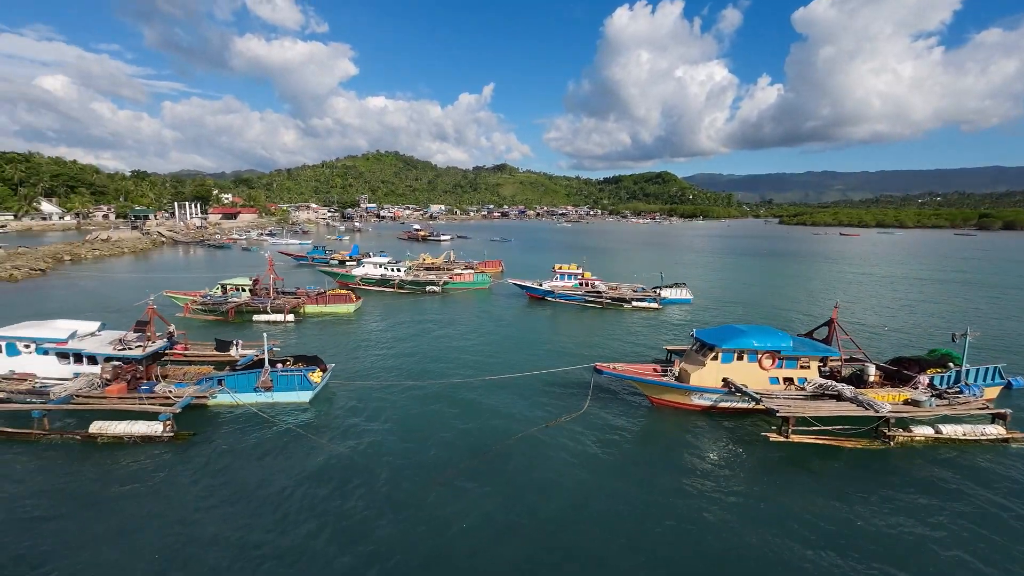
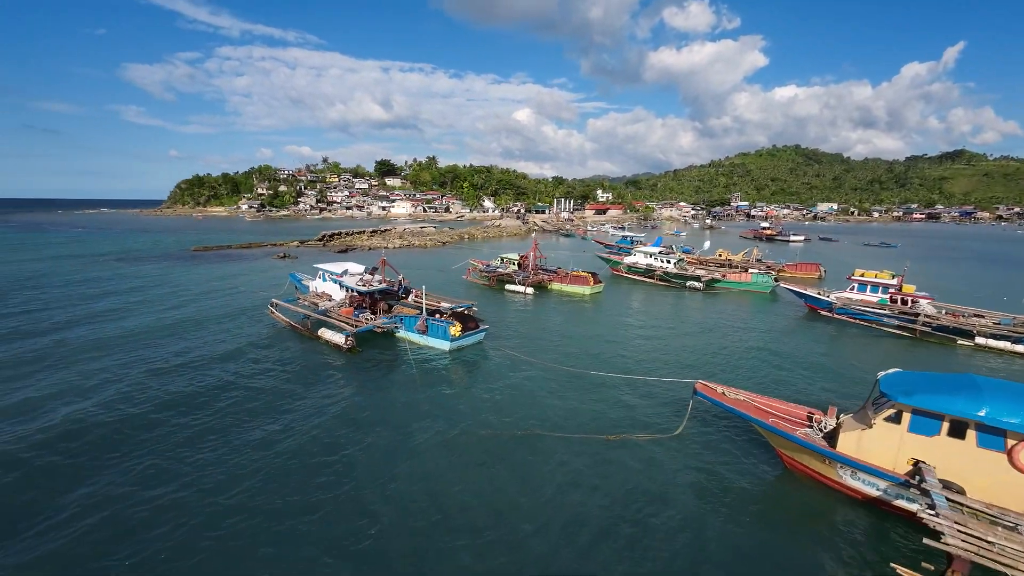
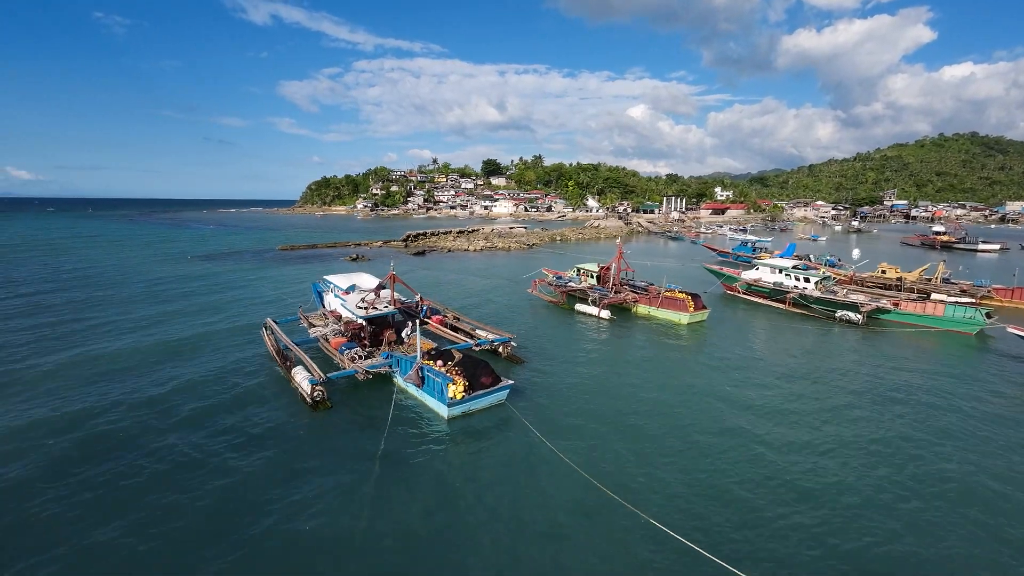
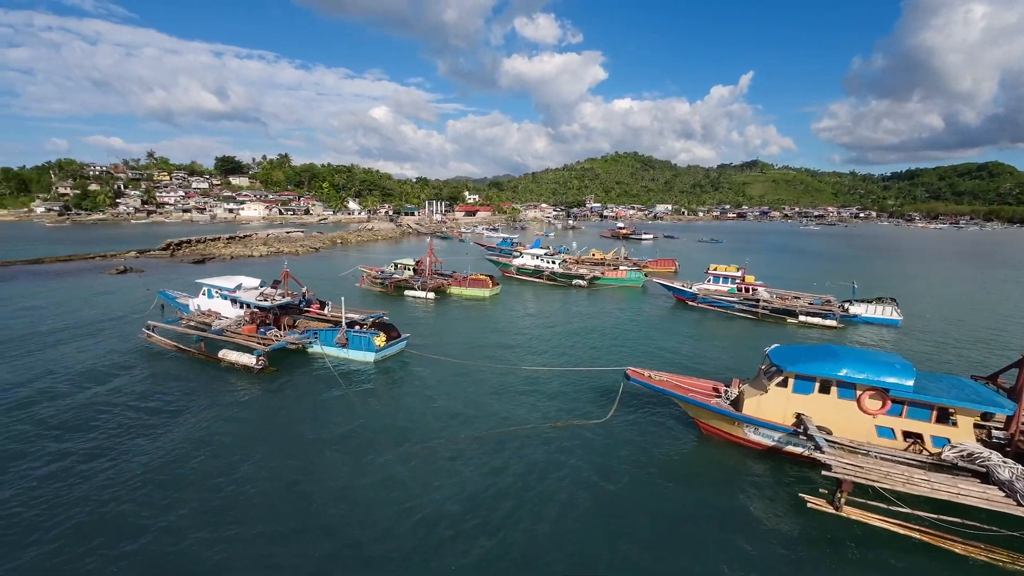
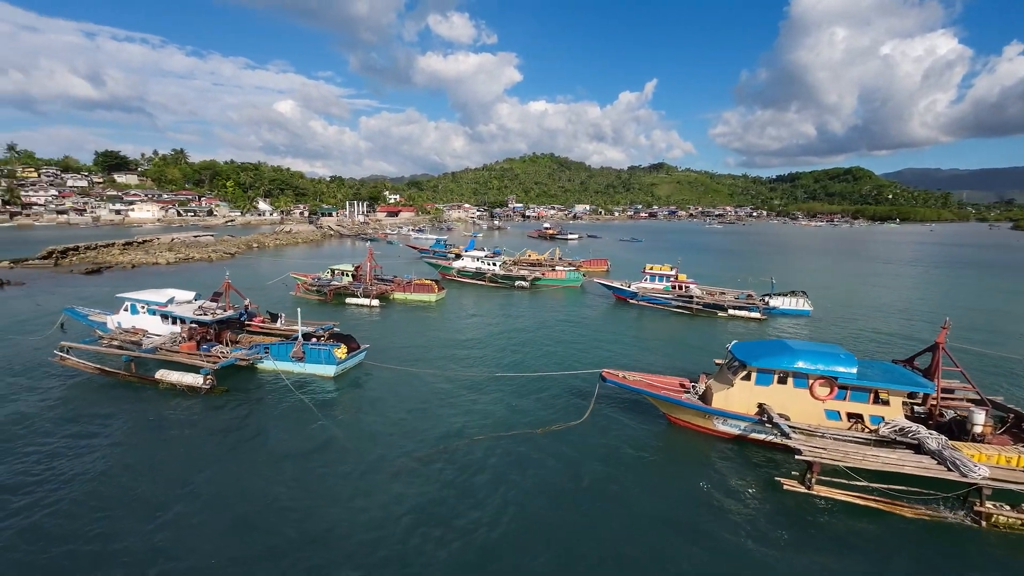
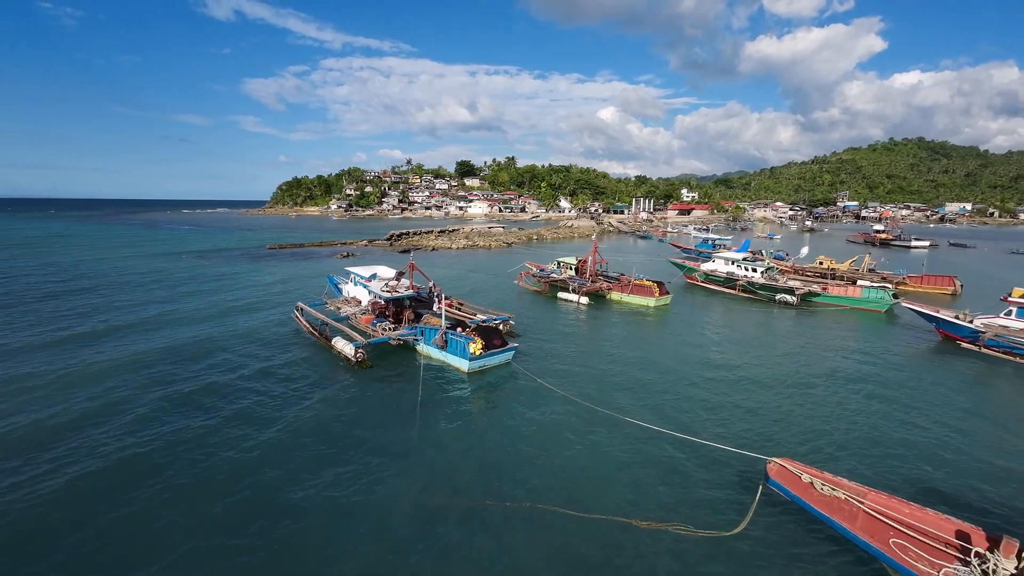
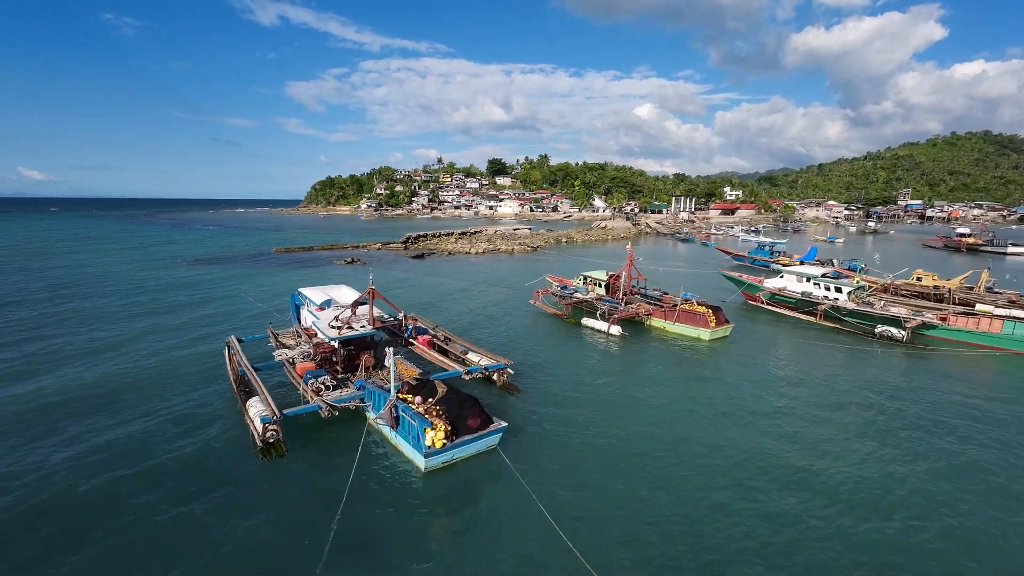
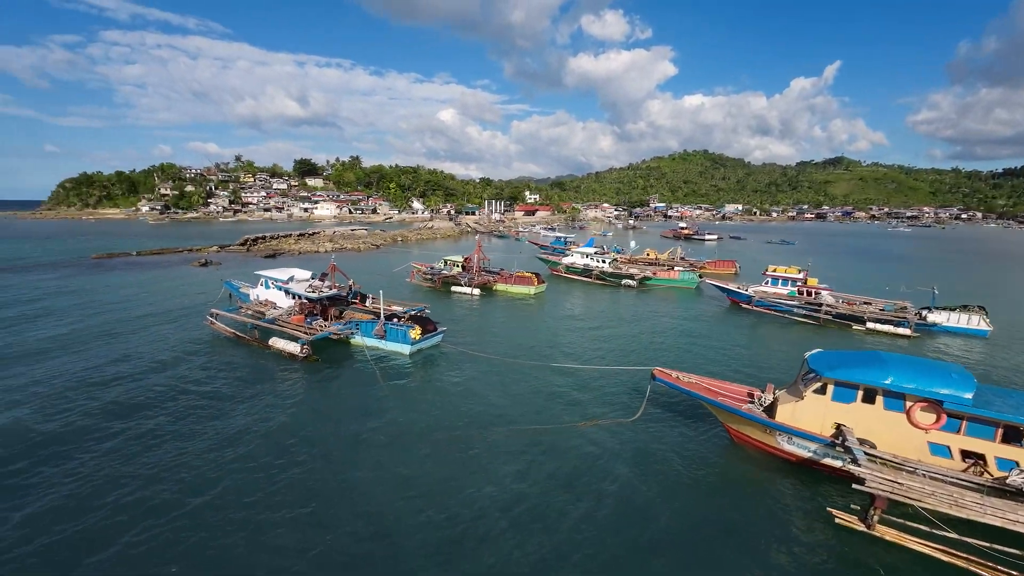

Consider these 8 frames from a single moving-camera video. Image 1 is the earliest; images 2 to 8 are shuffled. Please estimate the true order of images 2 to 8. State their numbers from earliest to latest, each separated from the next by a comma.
5, 4, 8, 2, 6, 3, 7
